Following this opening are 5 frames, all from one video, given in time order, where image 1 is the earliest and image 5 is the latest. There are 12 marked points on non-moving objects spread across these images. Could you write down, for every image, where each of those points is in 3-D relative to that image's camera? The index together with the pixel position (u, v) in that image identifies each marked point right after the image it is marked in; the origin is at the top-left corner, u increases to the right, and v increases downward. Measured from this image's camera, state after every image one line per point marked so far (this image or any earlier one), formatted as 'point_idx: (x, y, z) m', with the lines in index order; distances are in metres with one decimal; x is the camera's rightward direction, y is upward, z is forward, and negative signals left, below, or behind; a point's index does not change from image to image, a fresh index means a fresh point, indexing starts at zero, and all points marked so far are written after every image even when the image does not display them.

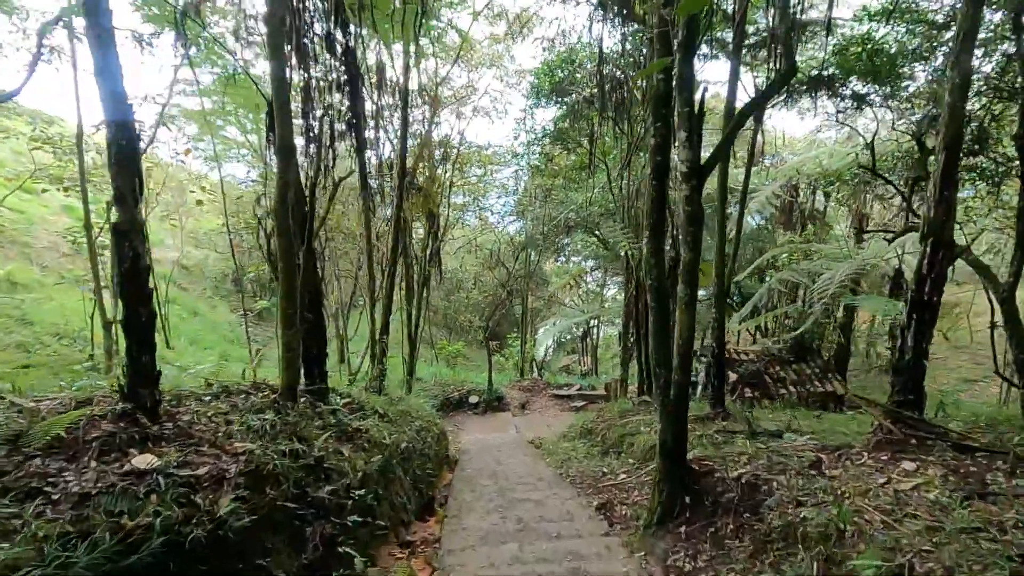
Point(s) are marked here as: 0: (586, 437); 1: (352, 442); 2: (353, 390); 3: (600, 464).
0: (+0.9, -1.8, +6.5) m
1: (-1.0, -1.0, +3.5) m
2: (-1.5, -1.0, +5.2) m
3: (+0.9, -1.7, +5.1) m
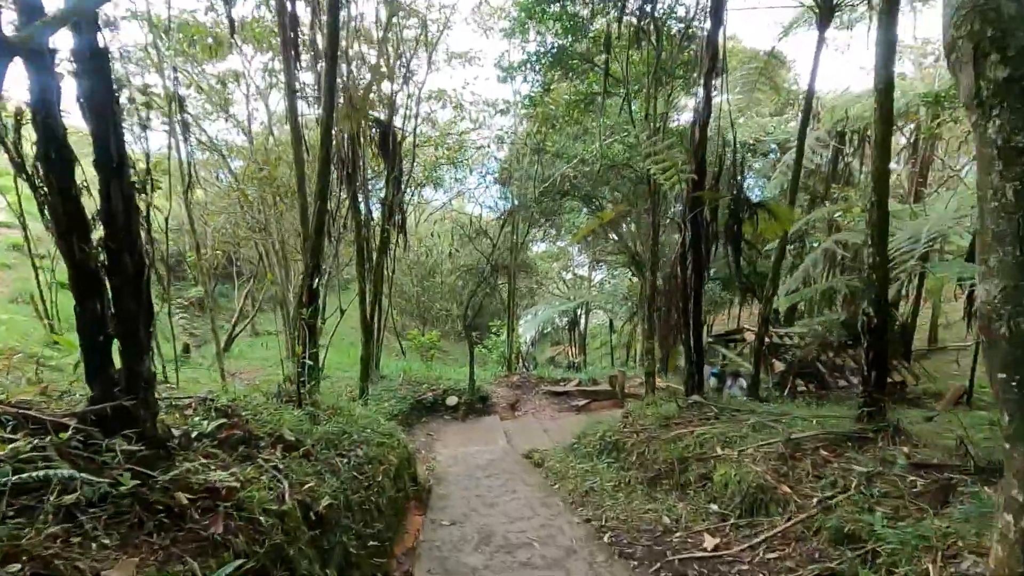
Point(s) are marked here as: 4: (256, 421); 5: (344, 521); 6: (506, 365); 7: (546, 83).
0: (+0.9, -1.4, +4.6) m
1: (-1.0, -0.7, +1.5) m
2: (-1.5, -0.7, +3.2) m
3: (+0.9, -1.3, +3.2) m
4: (-1.3, -0.7, +2.7) m
5: (-0.8, -1.1, +2.4) m
6: (-0.1, -1.7, +11.6) m
7: (+0.5, +3.0, +7.8) m
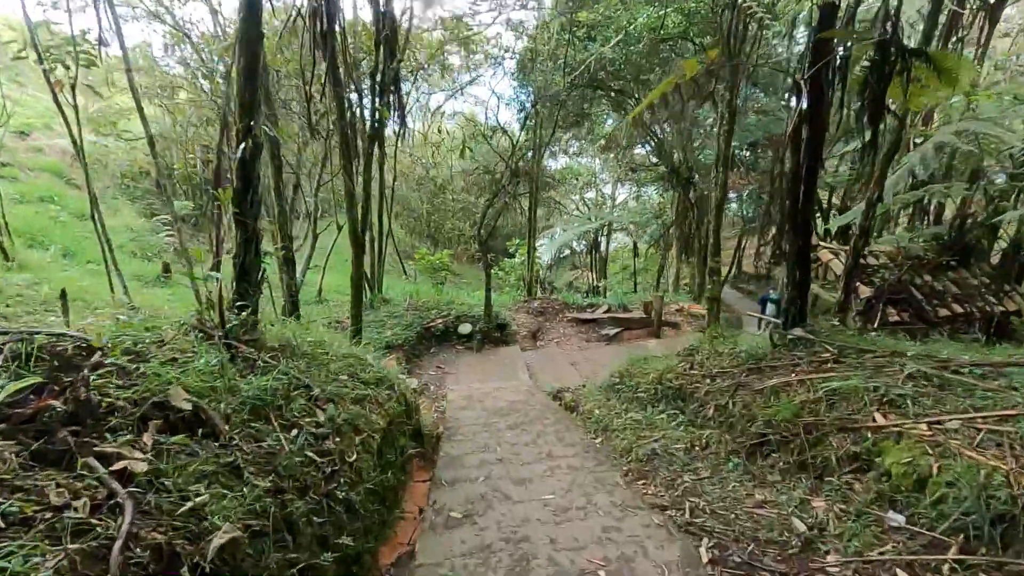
0: (+1.1, -0.8, +3.5) m
1: (-0.8, -0.5, +0.4) m
2: (-1.4, -0.2, +2.1) m
3: (+1.0, -0.8, +2.1) m
4: (-1.2, -0.3, +1.6) m
5: (-0.6, -0.7, +1.3) m
6: (+0.2, 0.0, +10.5) m
7: (+0.8, +4.1, +6.1) m
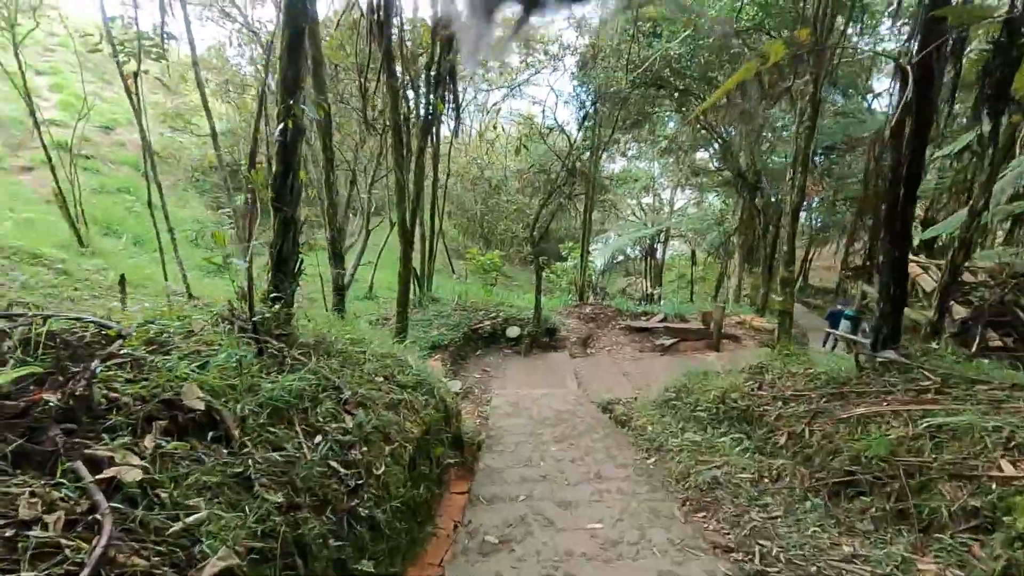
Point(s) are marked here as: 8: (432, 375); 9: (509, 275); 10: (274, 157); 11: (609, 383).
0: (+1.3, -0.8, +3.2) m
1: (-0.8, -0.4, +0.3) m
2: (-1.2, -0.1, +2.0) m
3: (+1.2, -0.9, +1.8) m
4: (-1.0, -0.2, +1.5) m
5: (-0.5, -0.7, +1.2) m
6: (+1.2, -0.1, +10.2) m
7: (+1.5, +4.0, +5.8) m
8: (-0.5, -0.5, +3.3) m
9: (-0.1, +0.3, +11.3) m
10: (-0.9, +0.5, +2.1) m
11: (+1.0, -1.0, +5.5) m
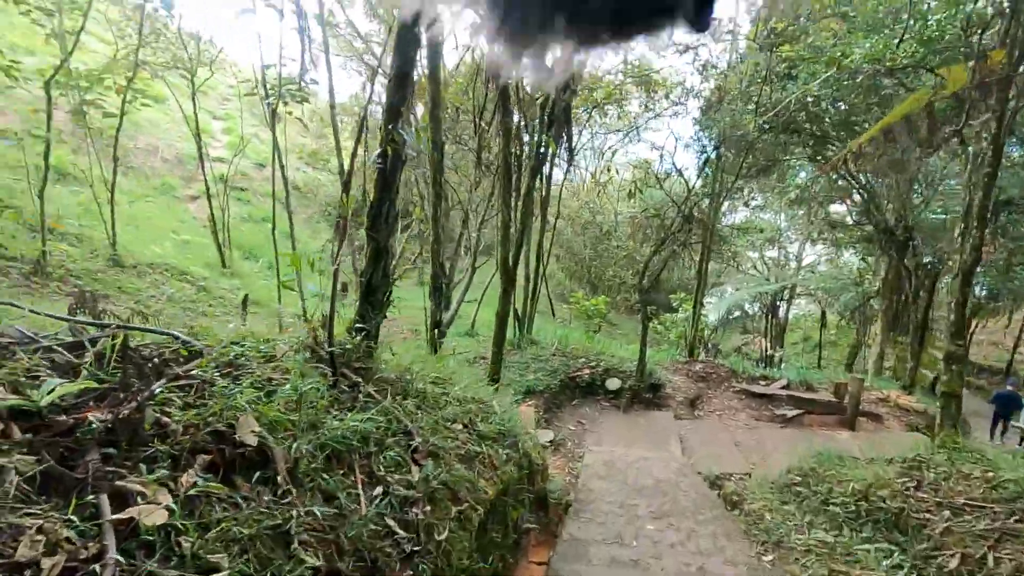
0: (+1.8, -1.2, +2.5) m
1: (-0.9, -0.4, +0.2) m
2: (-0.9, -0.2, +1.9) m
3: (+1.4, -1.1, +1.2) m
4: (-0.8, -0.3, +1.4) m
5: (-0.4, -0.7, +1.0) m
6: (+3.1, -1.1, +9.5) m
7: (+2.8, +3.4, +5.4) m
8: (0.0, -0.8, +3.1) m
9: (+2.0, -0.7, +10.8) m
10: (-0.5, +0.4, +2.0) m
11: (+1.9, -1.5, +4.9) m
